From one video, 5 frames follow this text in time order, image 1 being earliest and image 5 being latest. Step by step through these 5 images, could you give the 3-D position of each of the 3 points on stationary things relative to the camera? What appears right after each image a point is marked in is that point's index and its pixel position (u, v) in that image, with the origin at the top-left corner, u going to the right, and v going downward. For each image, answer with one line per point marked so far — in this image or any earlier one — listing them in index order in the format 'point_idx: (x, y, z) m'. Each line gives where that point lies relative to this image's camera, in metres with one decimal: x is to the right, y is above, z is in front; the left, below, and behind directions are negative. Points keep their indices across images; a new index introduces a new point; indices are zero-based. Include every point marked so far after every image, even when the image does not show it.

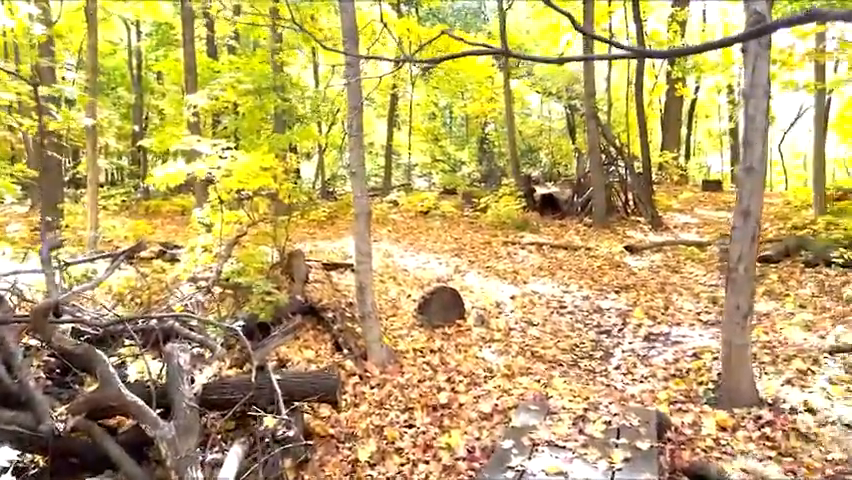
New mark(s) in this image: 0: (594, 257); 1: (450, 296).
0: (+2.6, -0.3, +10.7) m
1: (+0.3, -0.6, +7.7) m
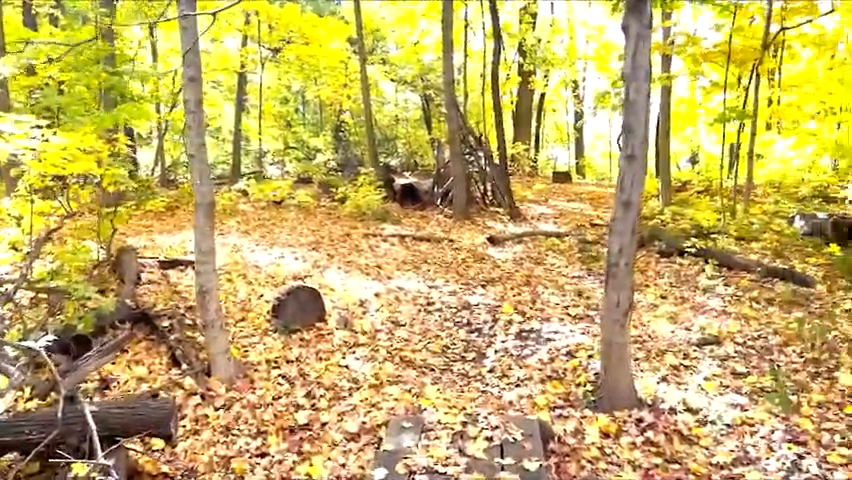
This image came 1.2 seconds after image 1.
0: (+0.5, -0.1, +10.3) m
1: (-1.2, -0.5, +6.9) m
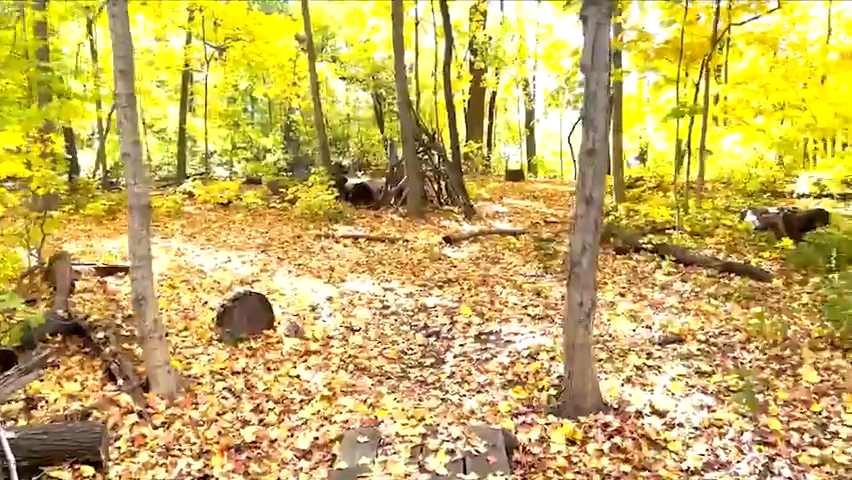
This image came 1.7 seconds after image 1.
0: (-0.2, -0.1, +10.0) m
1: (-1.6, -0.6, +6.5) m
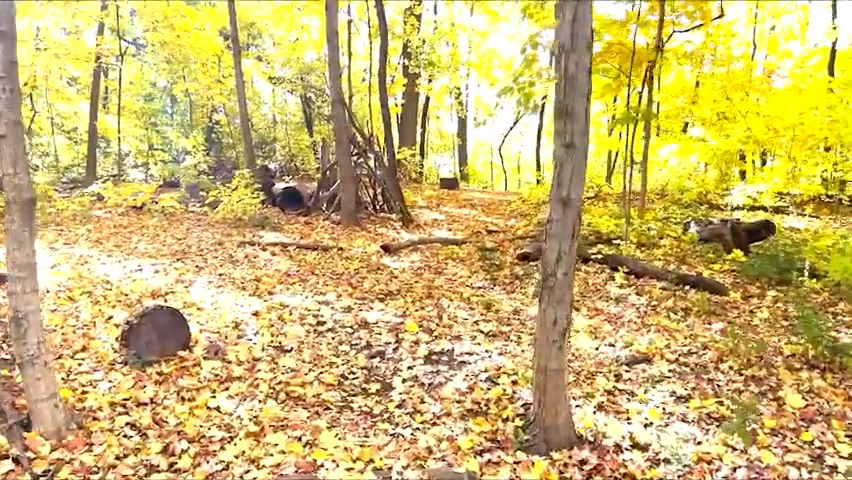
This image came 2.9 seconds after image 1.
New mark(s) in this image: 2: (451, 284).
0: (-1.0, -0.2, +9.2) m
1: (-2.1, -0.6, +5.5) m
2: (+0.3, -0.5, +8.0) m
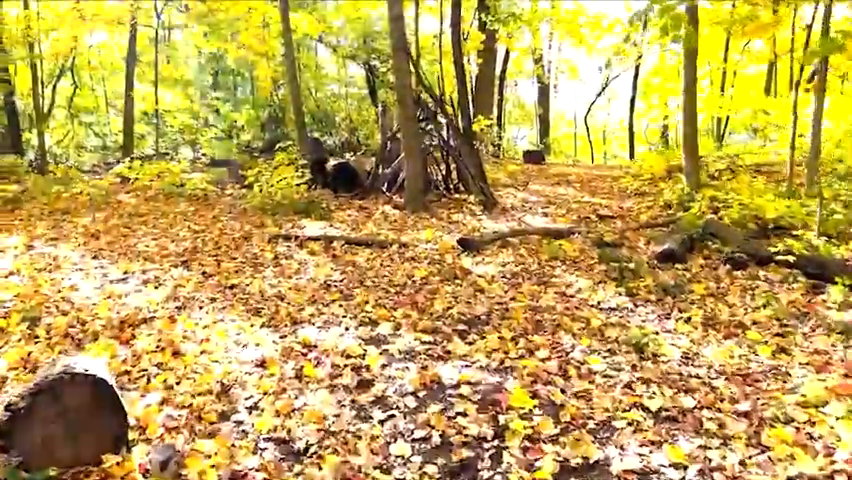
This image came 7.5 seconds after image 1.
0: (-0.1, -0.2, +6.6) m
1: (-1.5, -0.7, +3.1) m
2: (+1.1, -0.5, +5.3) m
